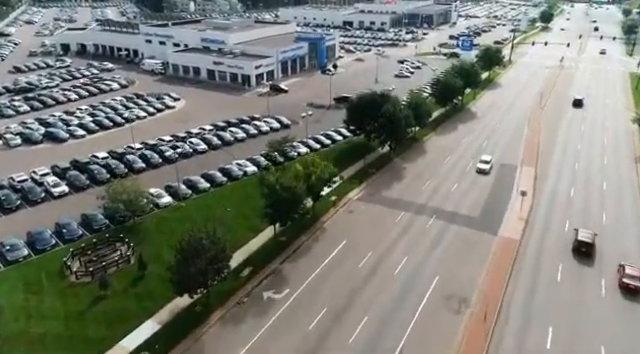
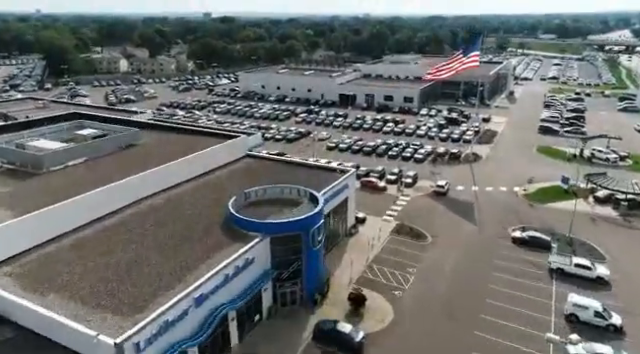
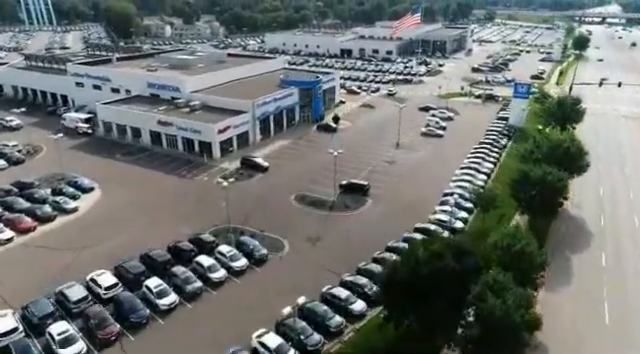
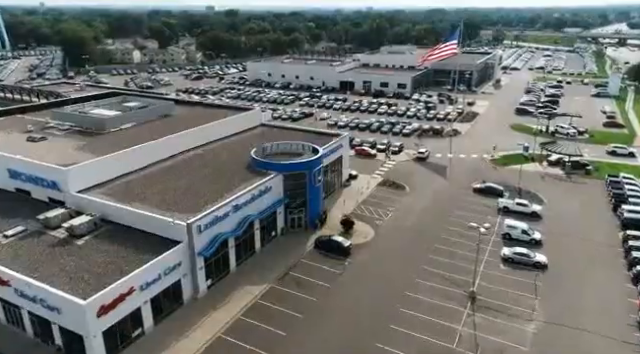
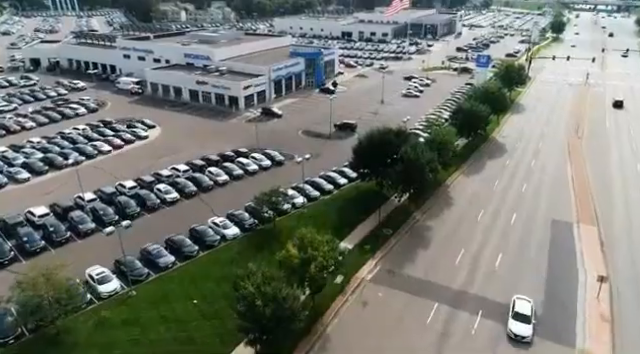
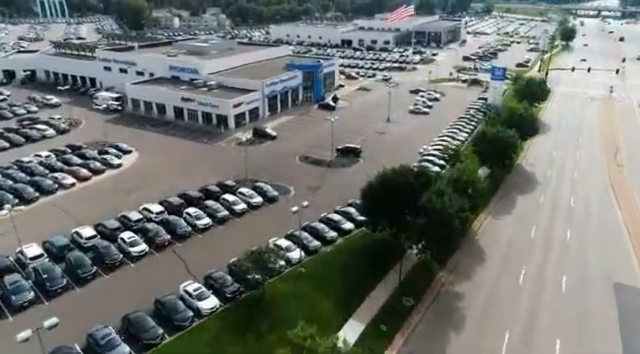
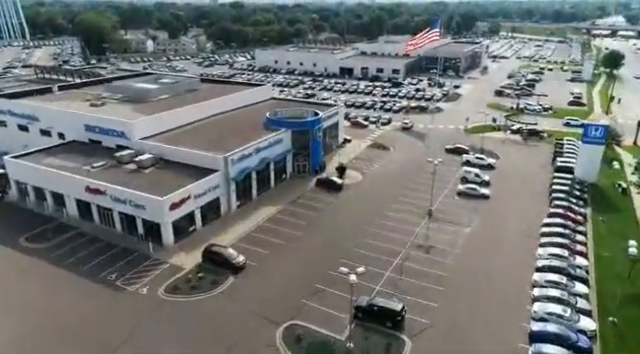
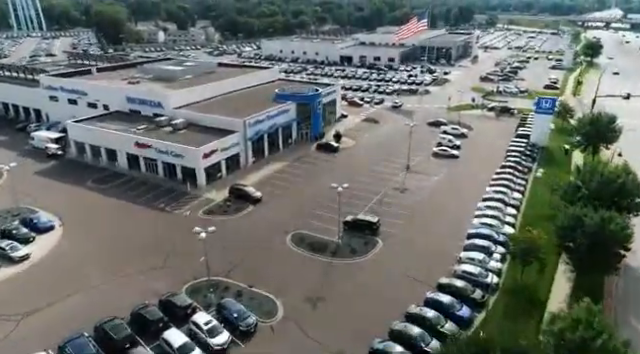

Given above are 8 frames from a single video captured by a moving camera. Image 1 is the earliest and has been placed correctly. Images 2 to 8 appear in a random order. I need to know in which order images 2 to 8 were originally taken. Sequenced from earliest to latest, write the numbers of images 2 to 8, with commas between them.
5, 6, 3, 8, 7, 4, 2
